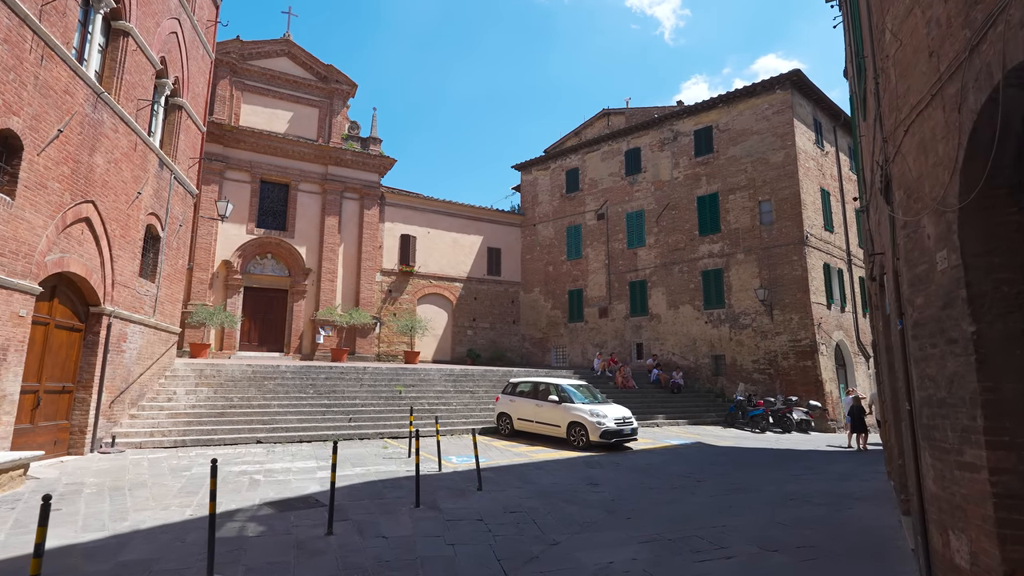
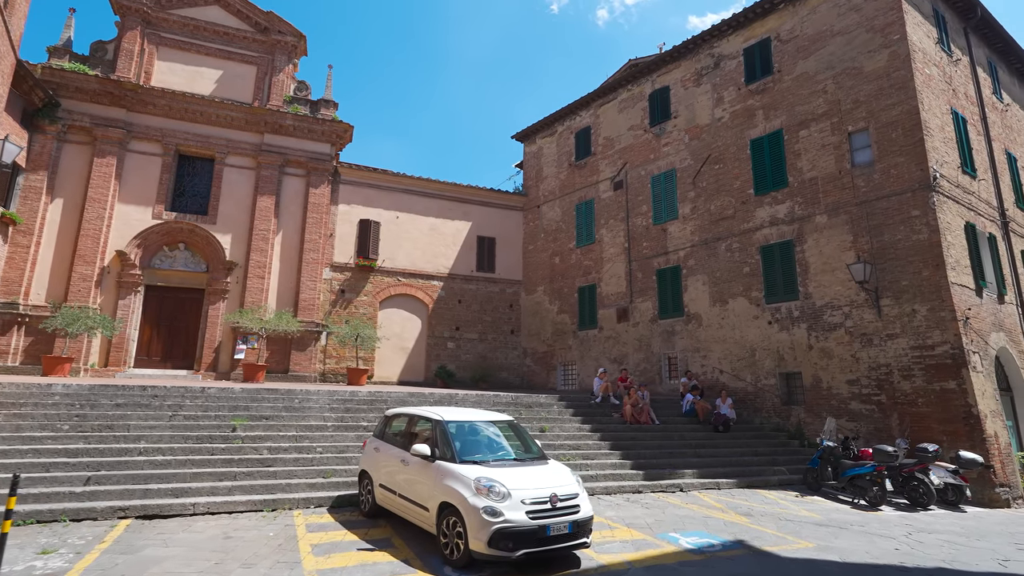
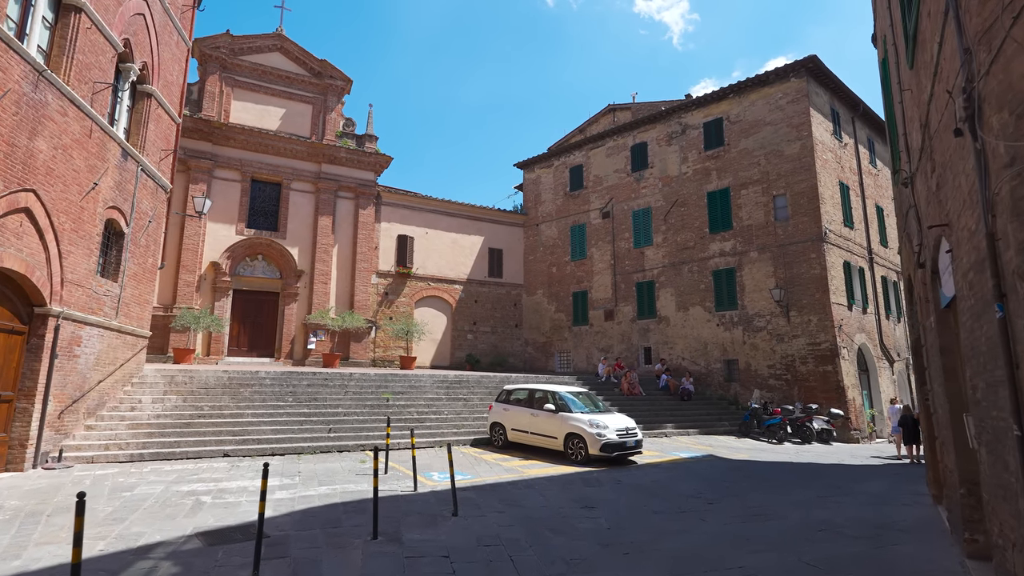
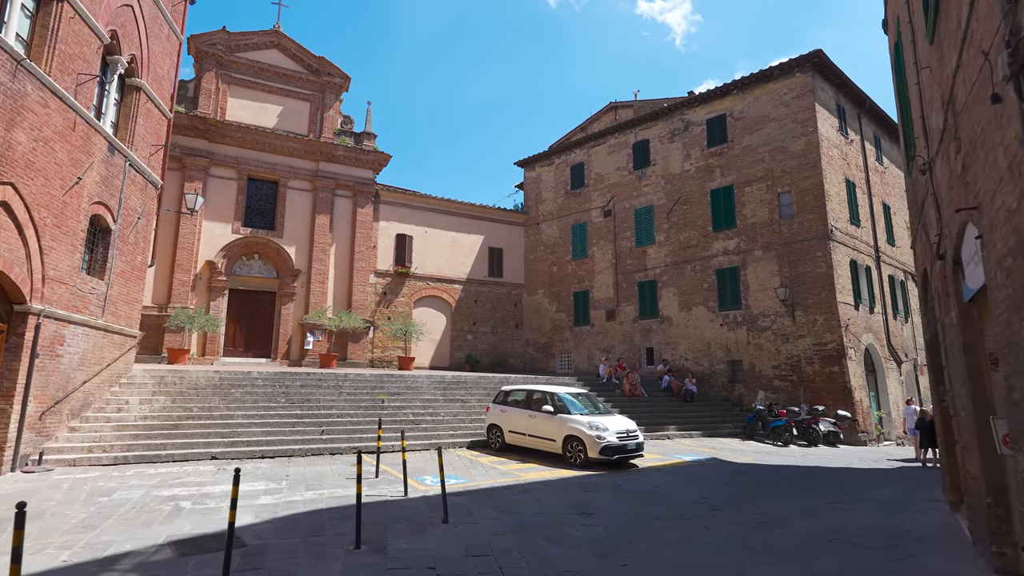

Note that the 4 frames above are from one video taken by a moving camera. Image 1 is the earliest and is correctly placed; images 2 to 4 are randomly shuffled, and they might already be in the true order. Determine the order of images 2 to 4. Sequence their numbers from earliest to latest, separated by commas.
3, 4, 2
